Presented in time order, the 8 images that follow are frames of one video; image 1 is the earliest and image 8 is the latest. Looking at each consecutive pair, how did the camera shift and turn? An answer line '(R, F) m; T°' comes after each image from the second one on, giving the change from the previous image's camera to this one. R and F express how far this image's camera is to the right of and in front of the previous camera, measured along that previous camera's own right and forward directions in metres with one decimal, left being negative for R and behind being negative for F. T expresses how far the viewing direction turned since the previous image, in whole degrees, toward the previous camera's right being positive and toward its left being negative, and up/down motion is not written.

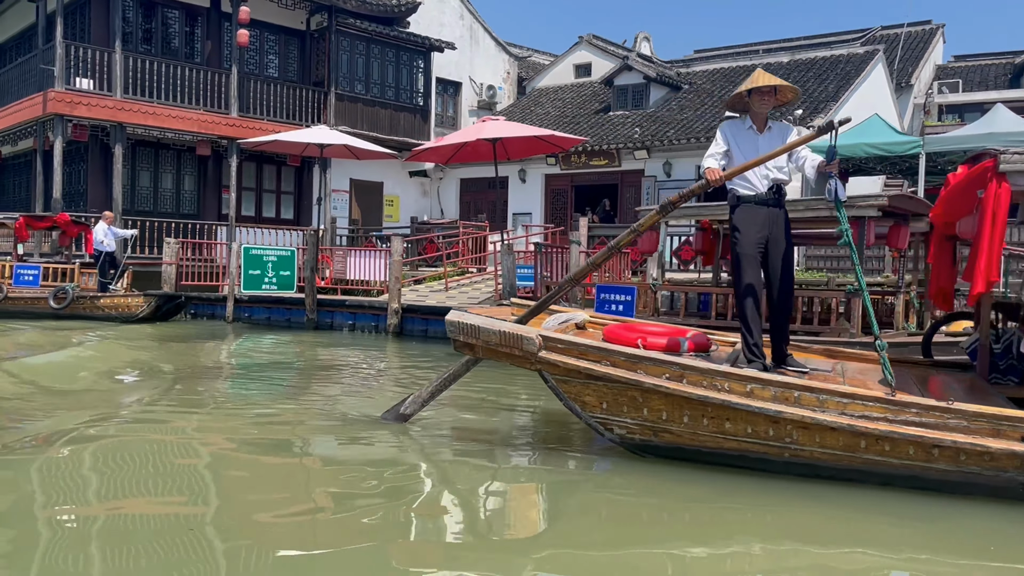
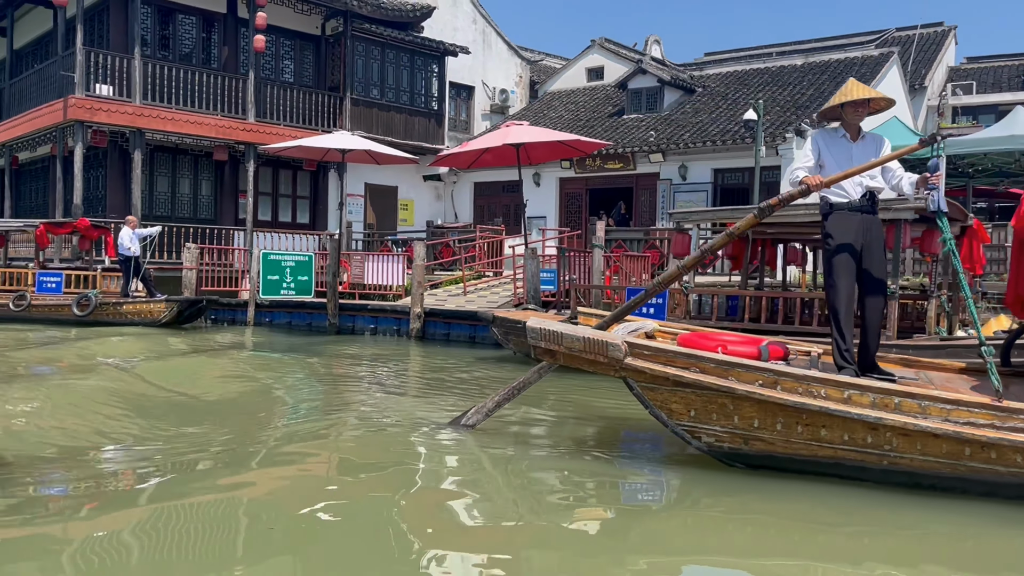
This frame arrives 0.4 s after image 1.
(-0.2, 0.0) m; 0°
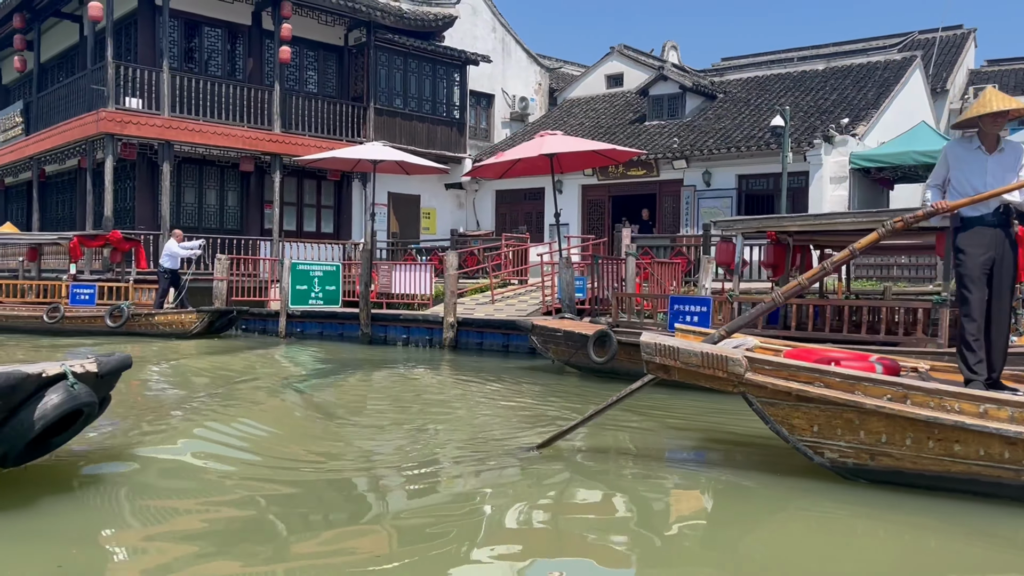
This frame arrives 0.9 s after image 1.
(-0.3, 0.0) m; -1°
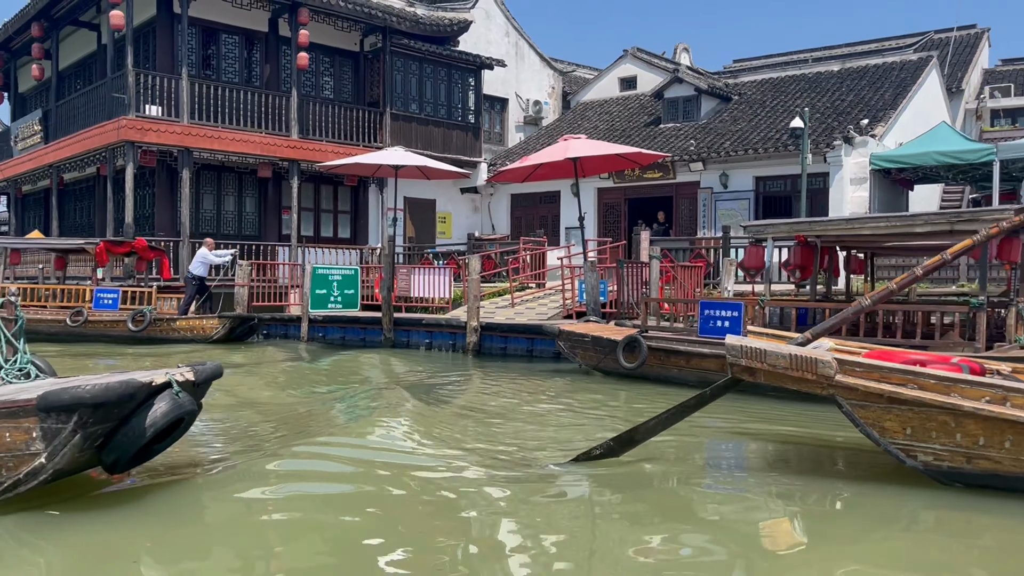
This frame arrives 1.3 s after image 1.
(-0.2, 0.0) m; -1°
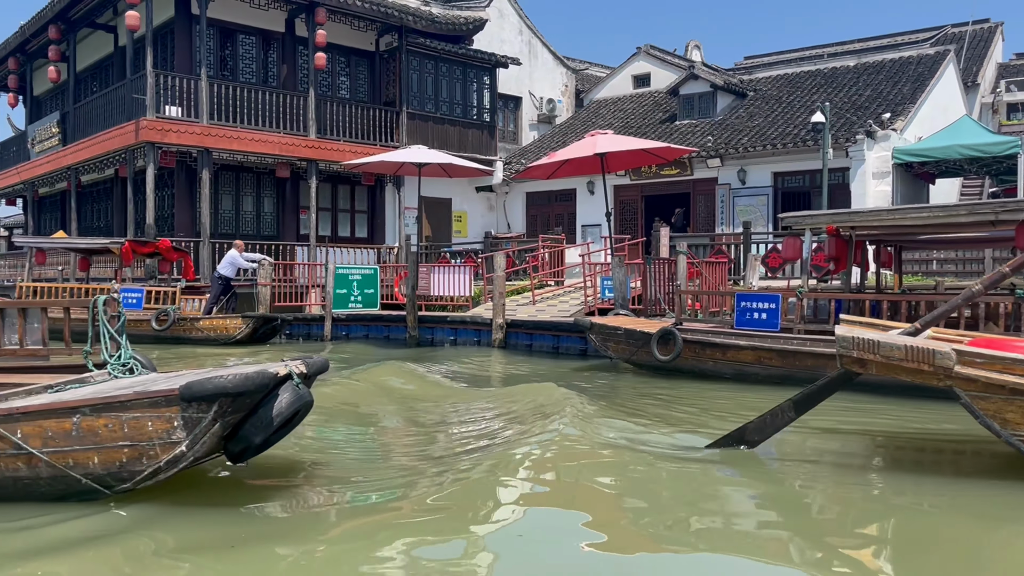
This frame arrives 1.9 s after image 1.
(-0.3, 0.0) m; 0°
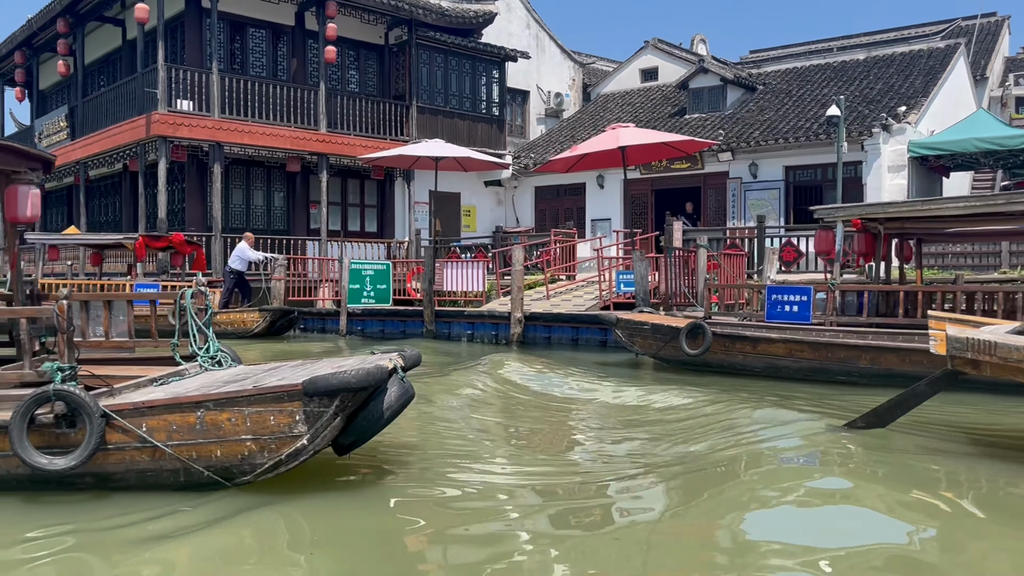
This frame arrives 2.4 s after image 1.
(-0.3, 0.0) m; 0°
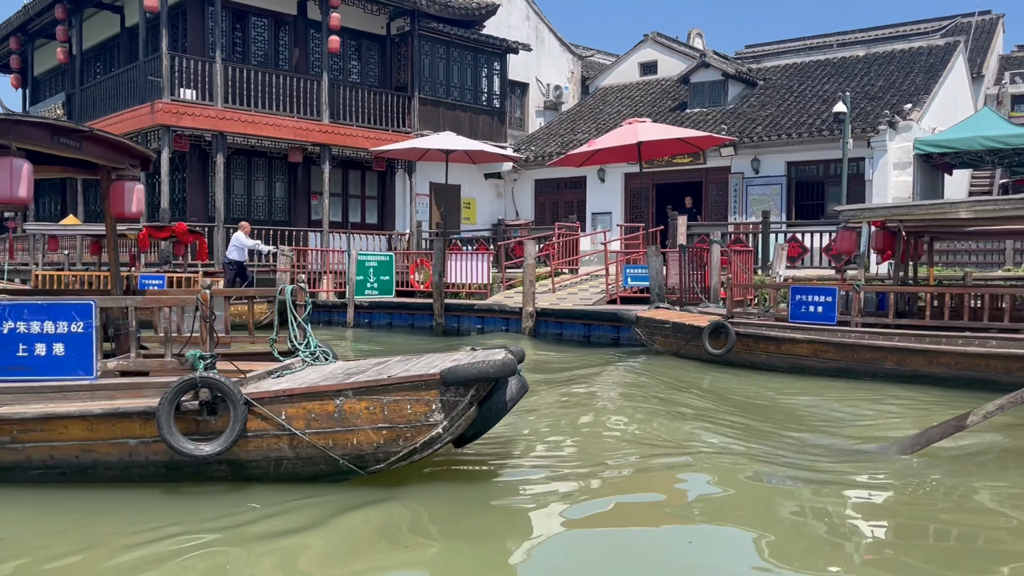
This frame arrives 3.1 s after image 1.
(-0.4, 0.0) m; +1°
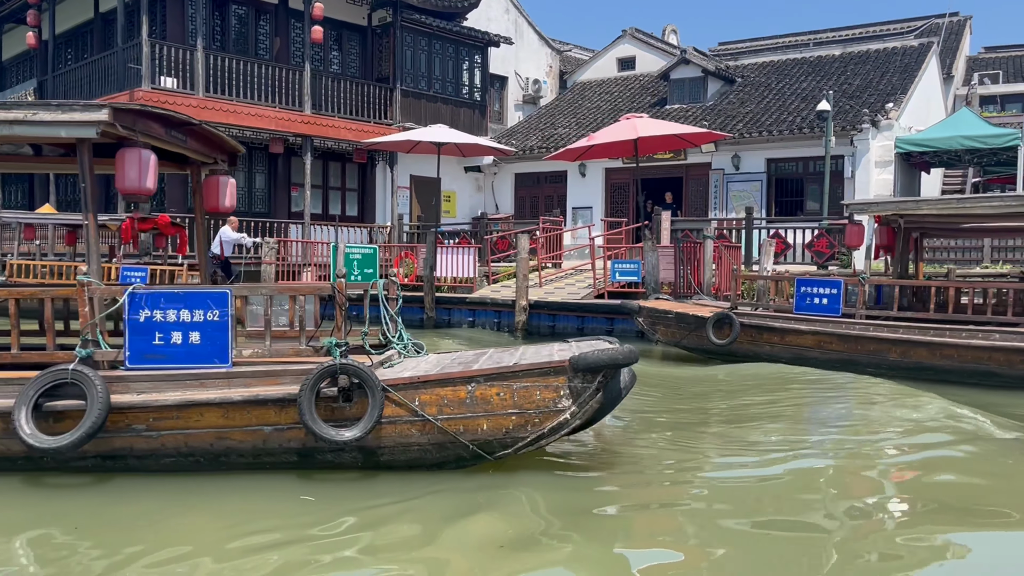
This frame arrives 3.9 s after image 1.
(-0.4, 0.0) m; +3°
